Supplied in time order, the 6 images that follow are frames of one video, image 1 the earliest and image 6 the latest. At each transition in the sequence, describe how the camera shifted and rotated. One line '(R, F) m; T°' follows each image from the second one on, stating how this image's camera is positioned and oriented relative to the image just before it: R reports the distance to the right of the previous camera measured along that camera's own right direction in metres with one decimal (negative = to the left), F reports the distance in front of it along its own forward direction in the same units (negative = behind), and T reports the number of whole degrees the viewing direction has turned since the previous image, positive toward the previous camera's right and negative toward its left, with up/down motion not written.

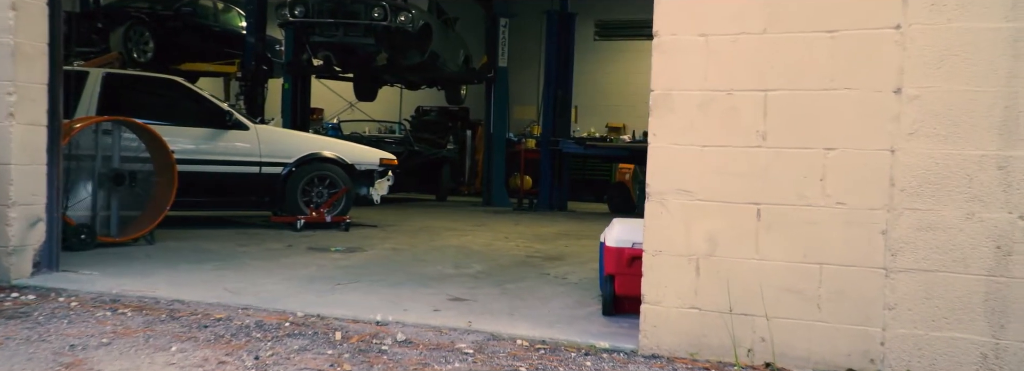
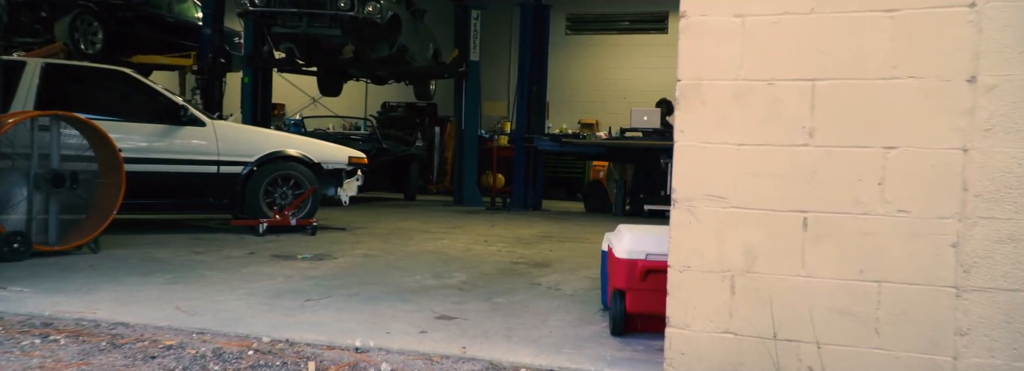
(-0.1, +0.4) m; +3°
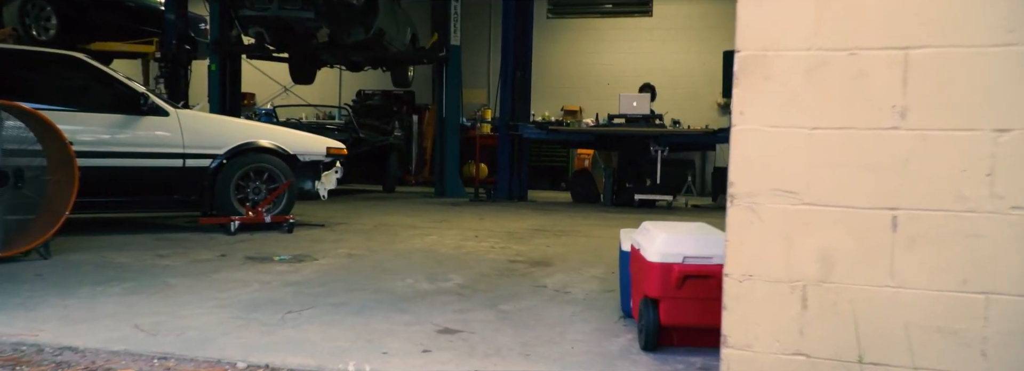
(-0.1, +0.4) m; +2°
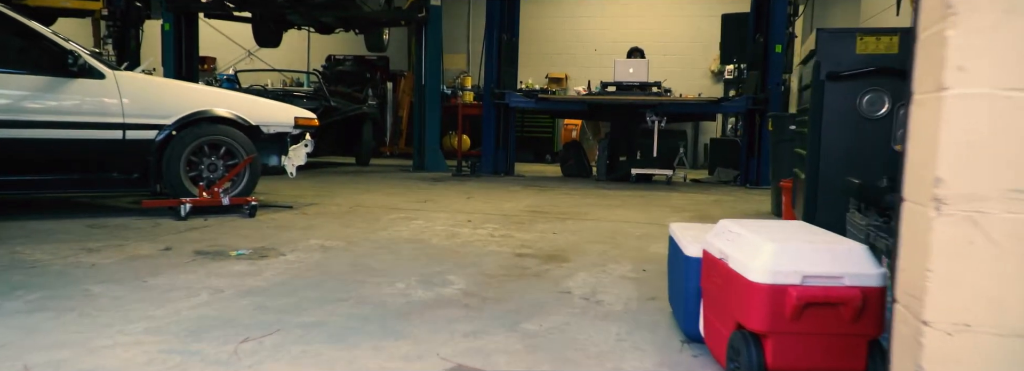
(-0.2, +0.8) m; +2°
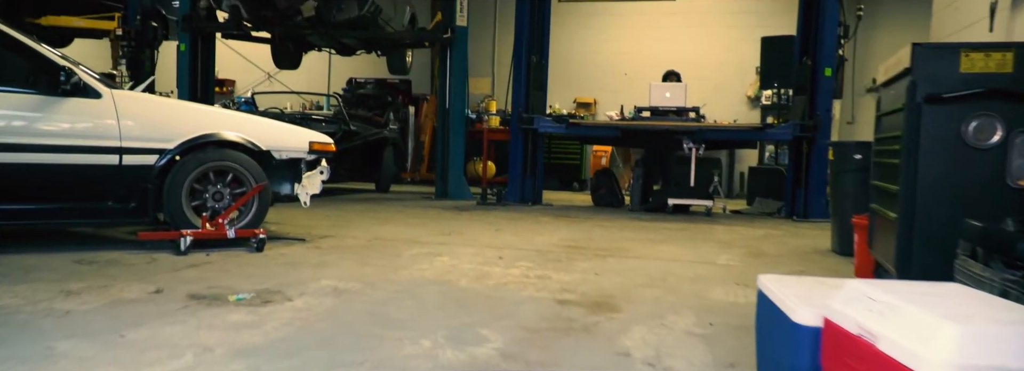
(-0.1, +0.5) m; -1°
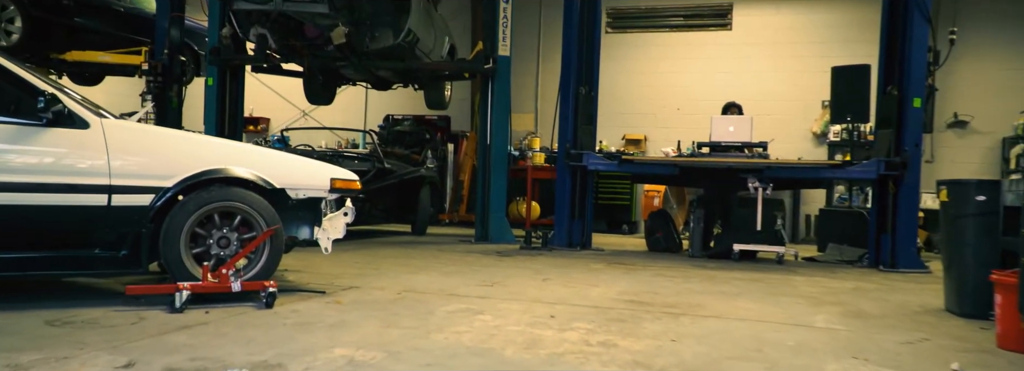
(-0.1, +0.7) m; -3°
